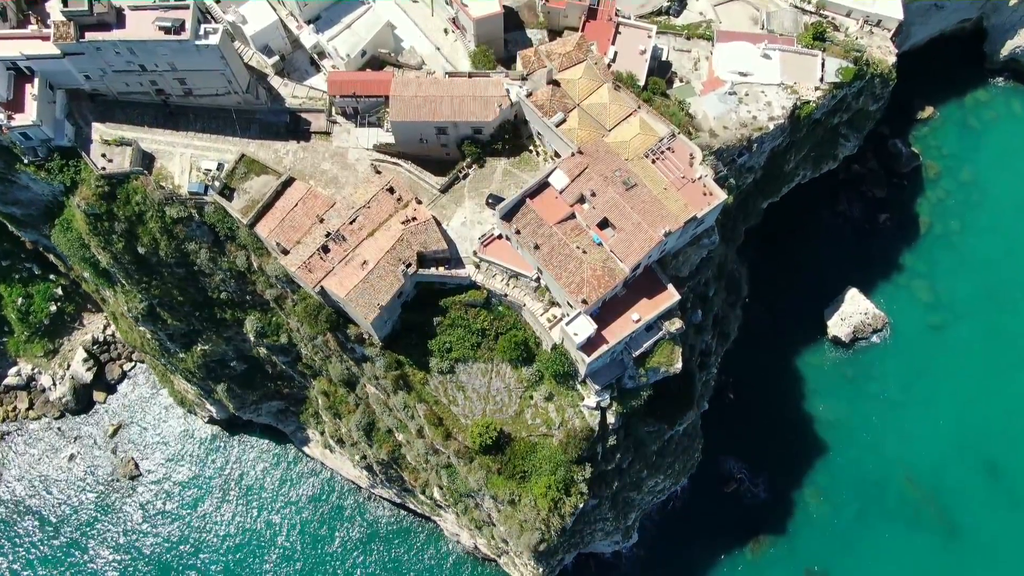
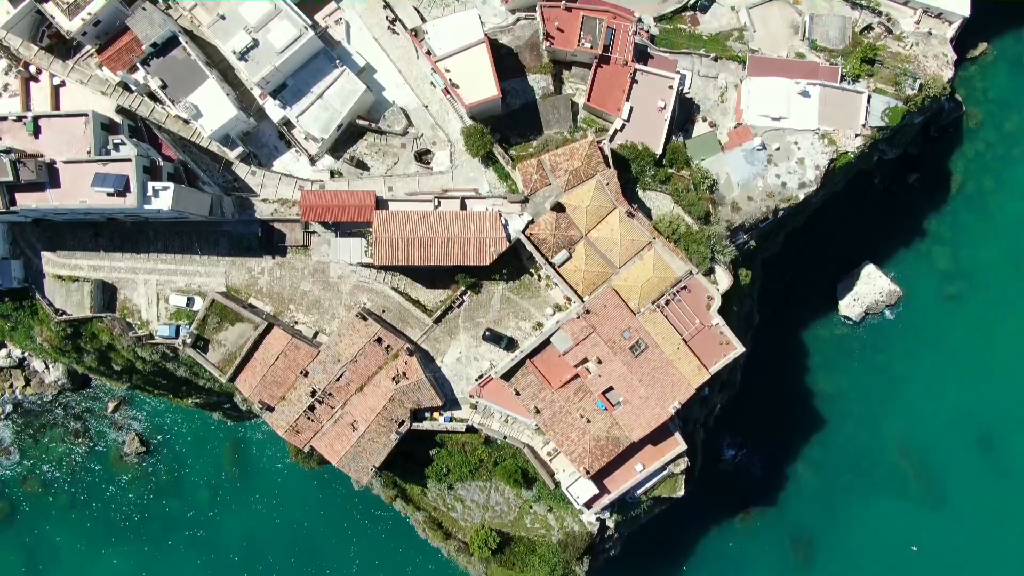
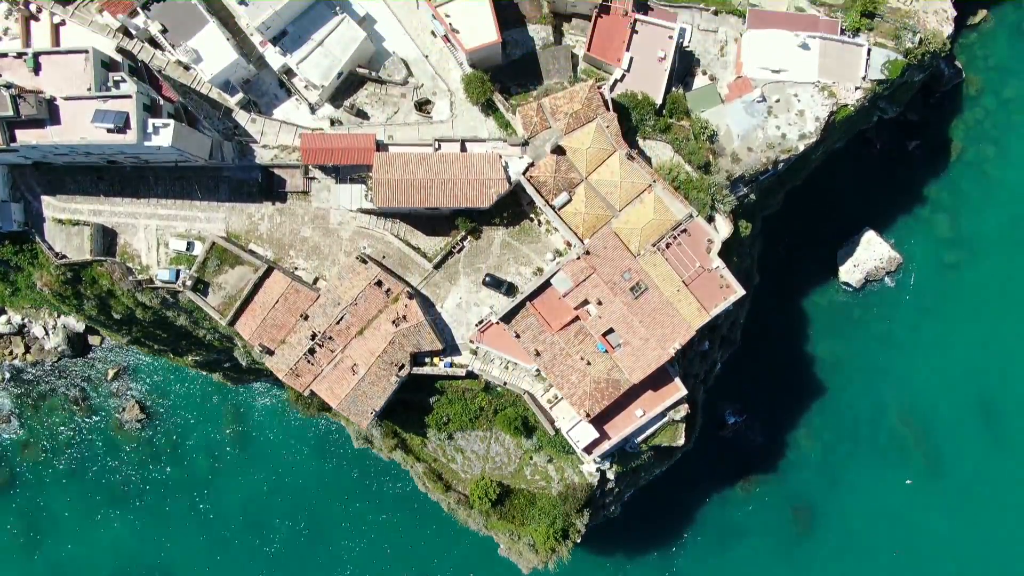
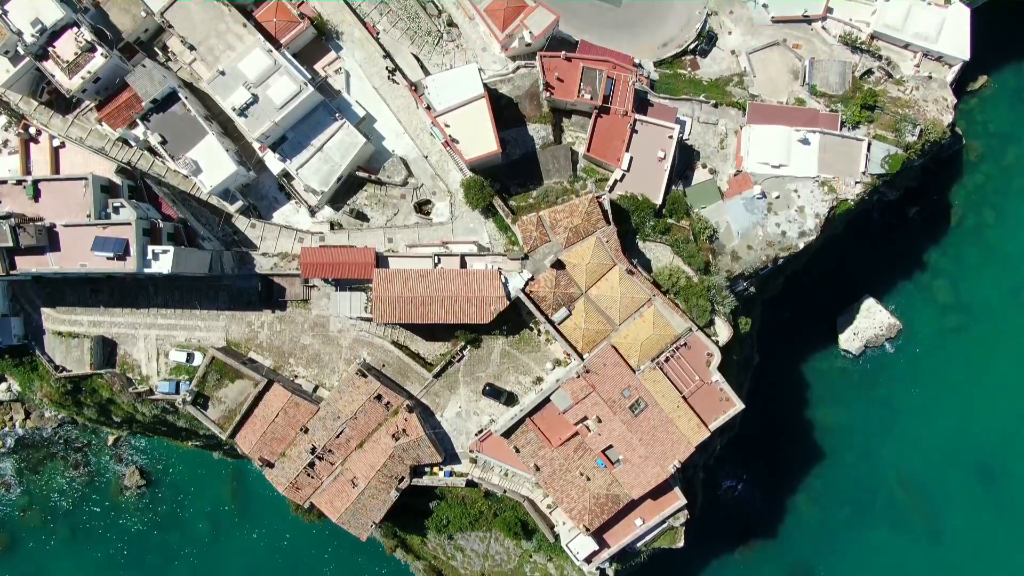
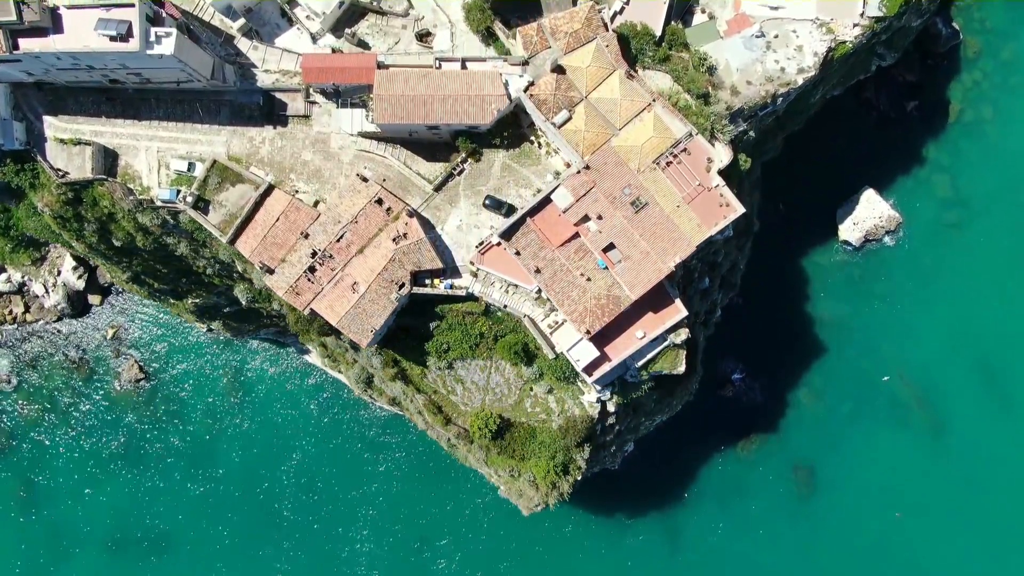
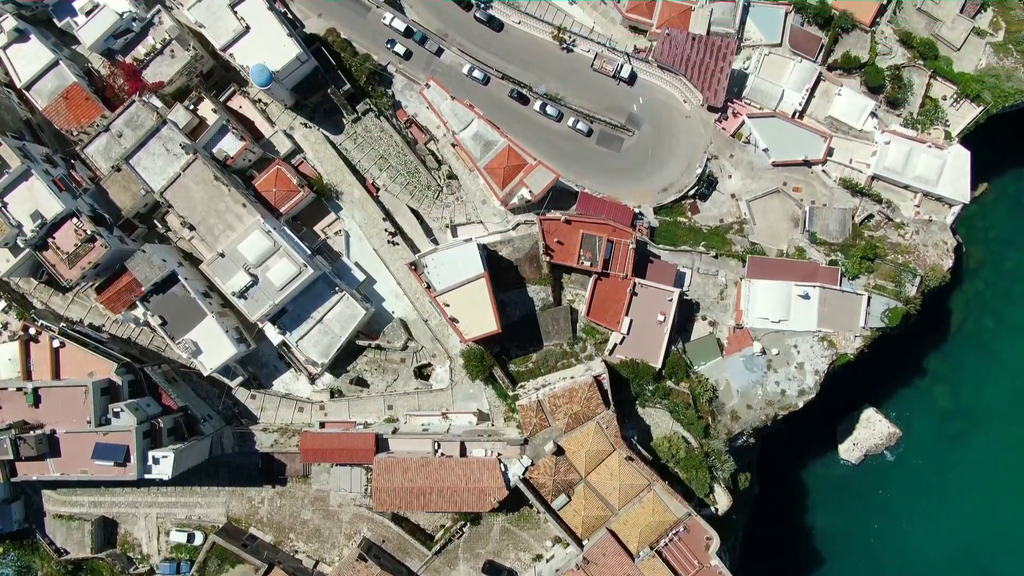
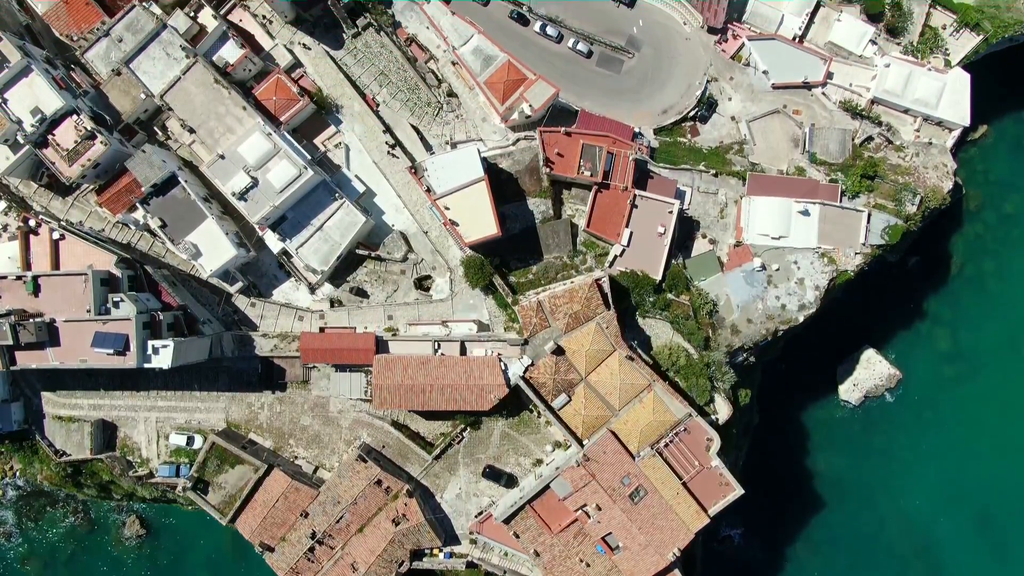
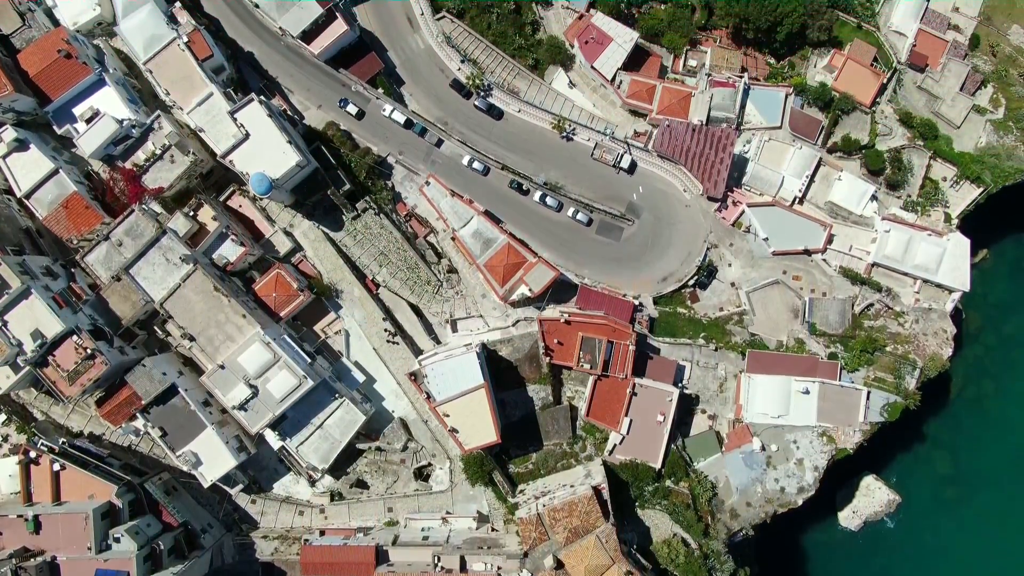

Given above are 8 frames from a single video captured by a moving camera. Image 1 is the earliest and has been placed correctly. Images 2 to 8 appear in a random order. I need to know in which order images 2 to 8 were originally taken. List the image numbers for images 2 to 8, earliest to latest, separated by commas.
5, 3, 2, 4, 7, 6, 8
